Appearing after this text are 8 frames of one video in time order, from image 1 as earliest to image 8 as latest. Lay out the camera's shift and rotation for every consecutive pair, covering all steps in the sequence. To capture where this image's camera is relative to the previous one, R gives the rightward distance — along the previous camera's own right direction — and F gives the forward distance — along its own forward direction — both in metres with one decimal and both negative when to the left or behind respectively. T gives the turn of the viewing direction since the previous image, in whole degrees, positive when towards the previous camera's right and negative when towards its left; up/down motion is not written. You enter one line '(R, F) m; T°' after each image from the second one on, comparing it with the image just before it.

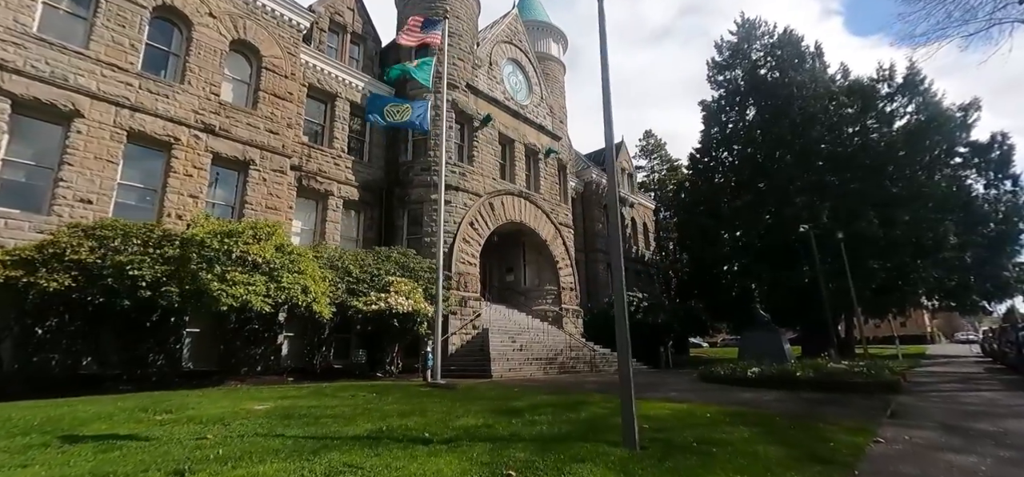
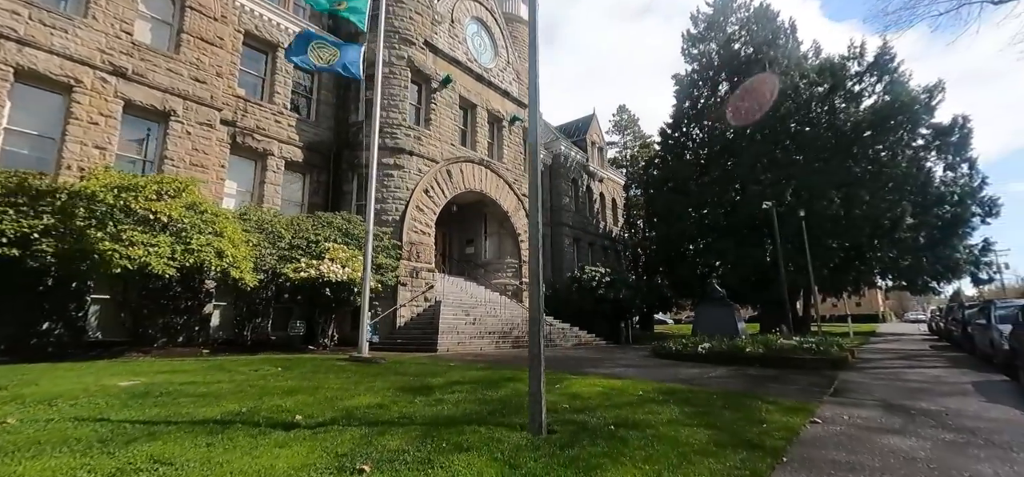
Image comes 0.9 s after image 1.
(+0.9, +0.8) m; +3°
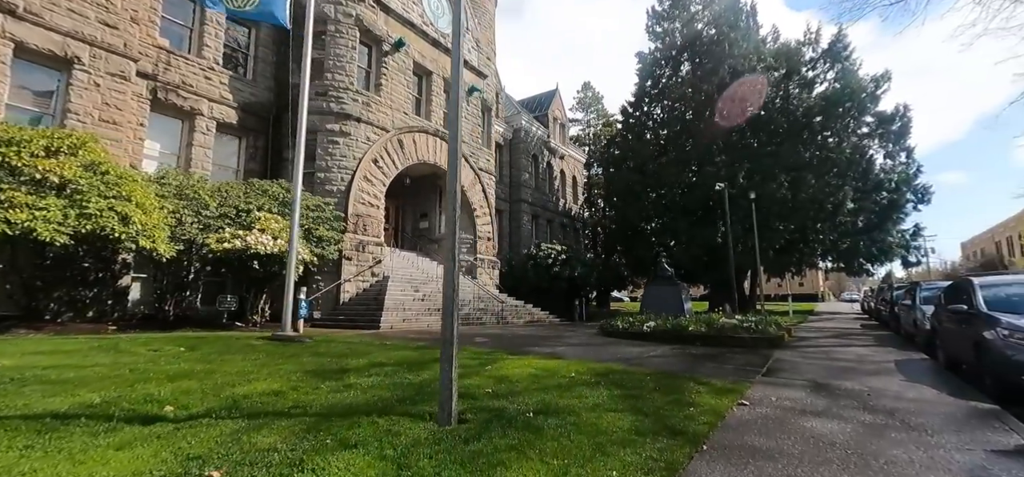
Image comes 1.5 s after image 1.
(+0.5, +0.5) m; +5°
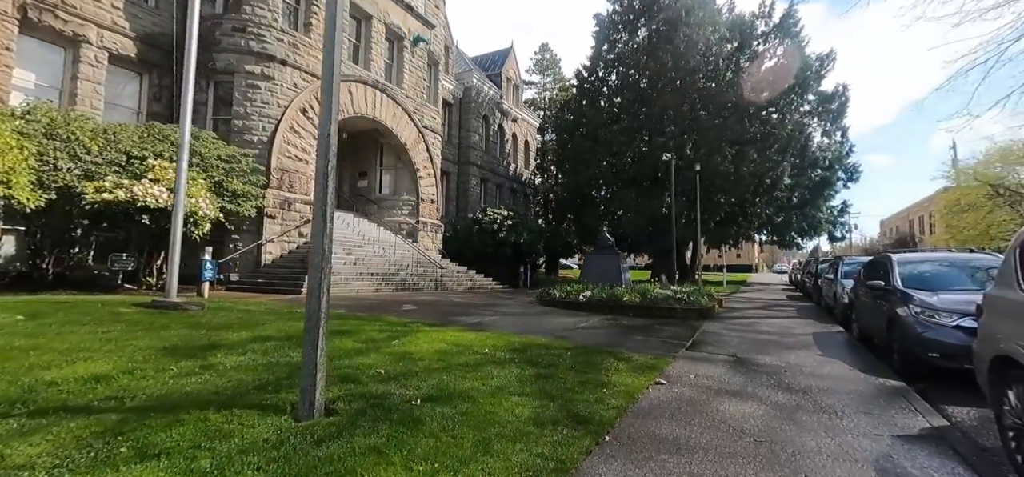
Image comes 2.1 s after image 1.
(+0.6, +0.6) m; +6°
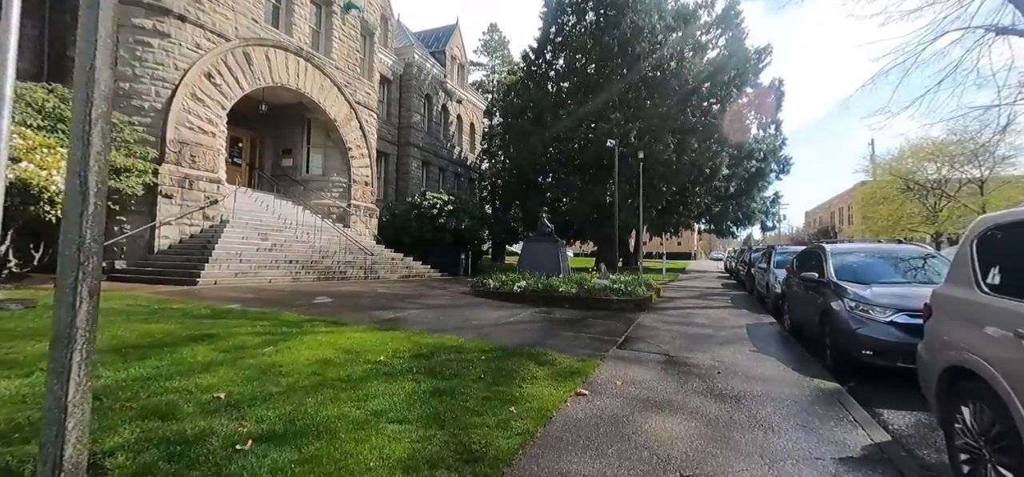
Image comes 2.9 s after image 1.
(+0.5, +0.8) m; +7°
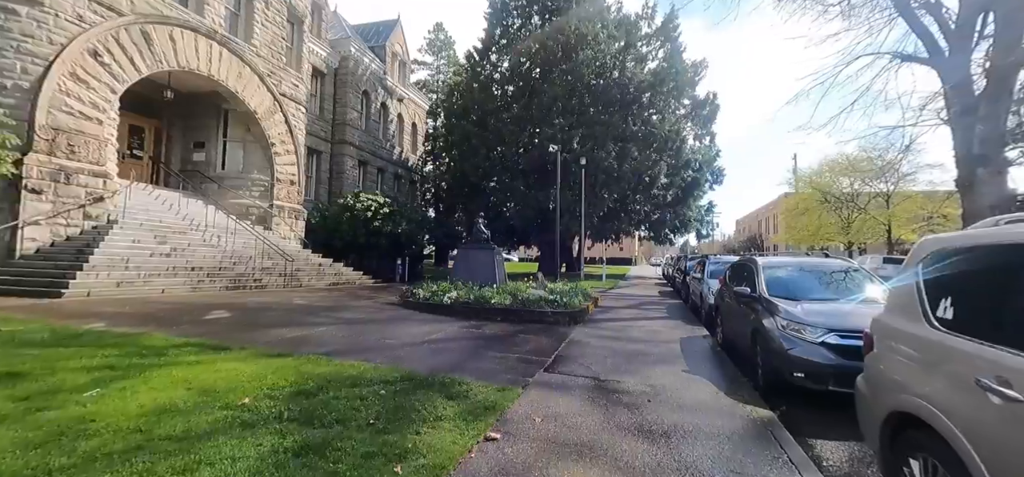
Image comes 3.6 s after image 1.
(+0.4, +0.6) m; +7°
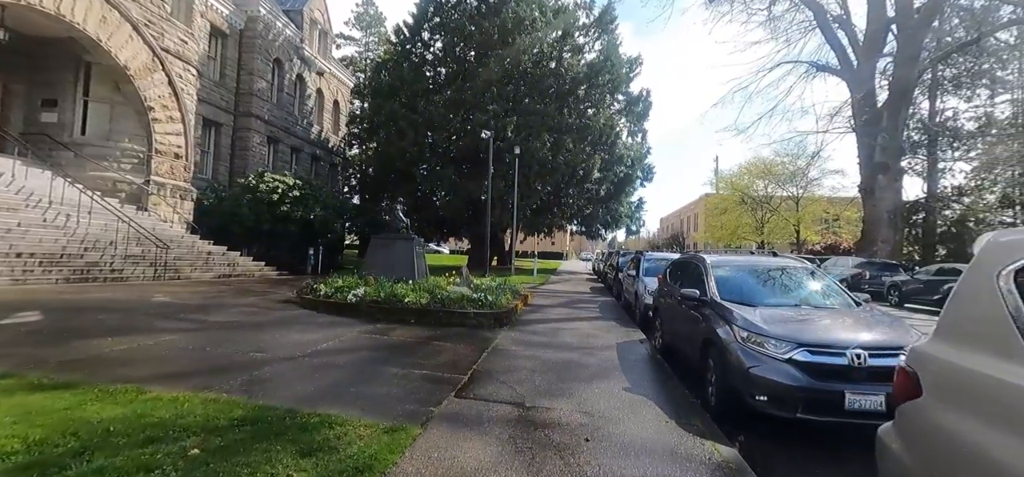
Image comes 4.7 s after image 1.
(+0.3, +1.1) m; +9°
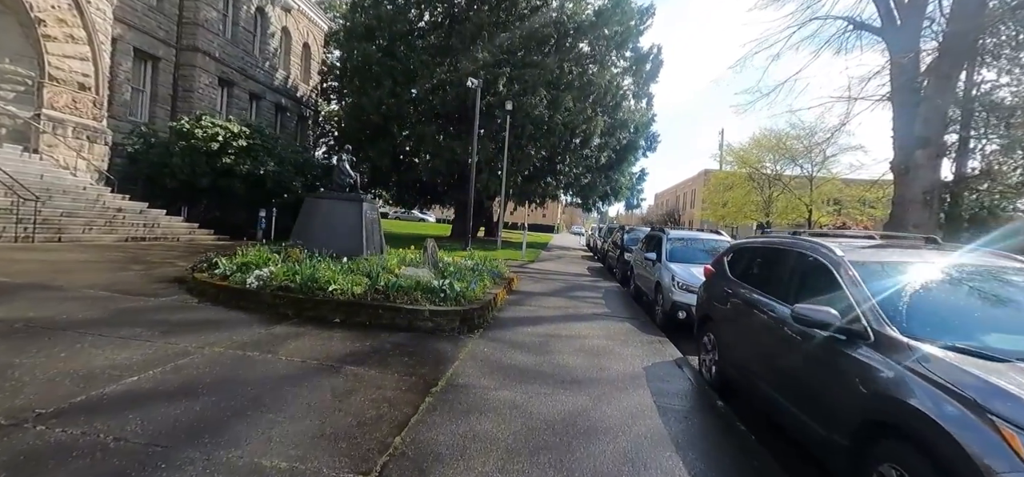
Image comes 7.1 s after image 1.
(+0.1, +2.4) m; +1°
